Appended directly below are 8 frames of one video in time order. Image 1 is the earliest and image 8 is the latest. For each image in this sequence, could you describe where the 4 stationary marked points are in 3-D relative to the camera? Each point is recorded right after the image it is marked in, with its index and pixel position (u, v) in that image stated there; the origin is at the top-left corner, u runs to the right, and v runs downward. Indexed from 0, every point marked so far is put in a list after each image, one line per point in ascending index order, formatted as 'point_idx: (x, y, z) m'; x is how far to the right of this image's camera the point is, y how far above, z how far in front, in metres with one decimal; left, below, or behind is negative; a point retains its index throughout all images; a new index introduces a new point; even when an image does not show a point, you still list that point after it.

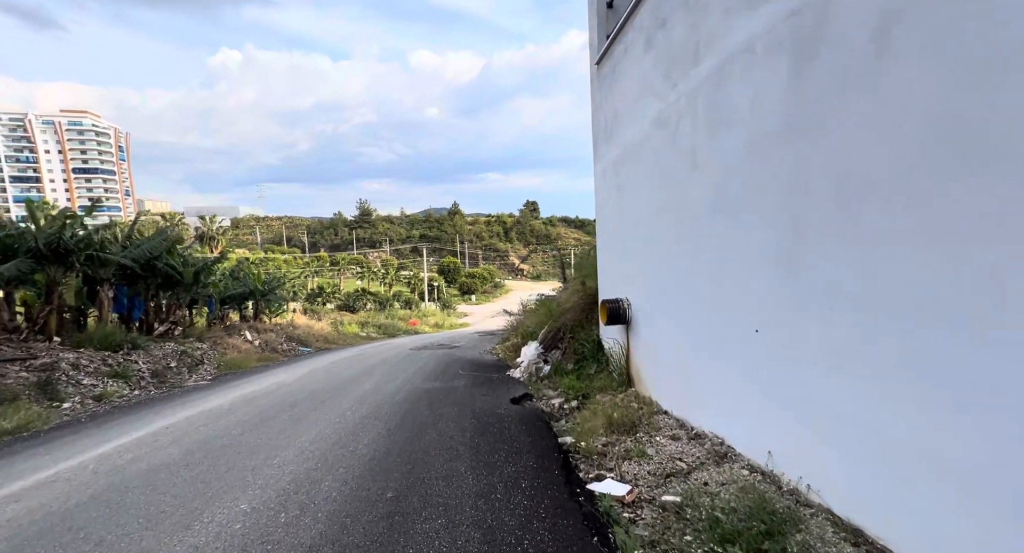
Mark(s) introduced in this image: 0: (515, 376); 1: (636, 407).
0: (+0.1, -1.5, +7.8) m
1: (+1.1, -1.2, +4.7) m
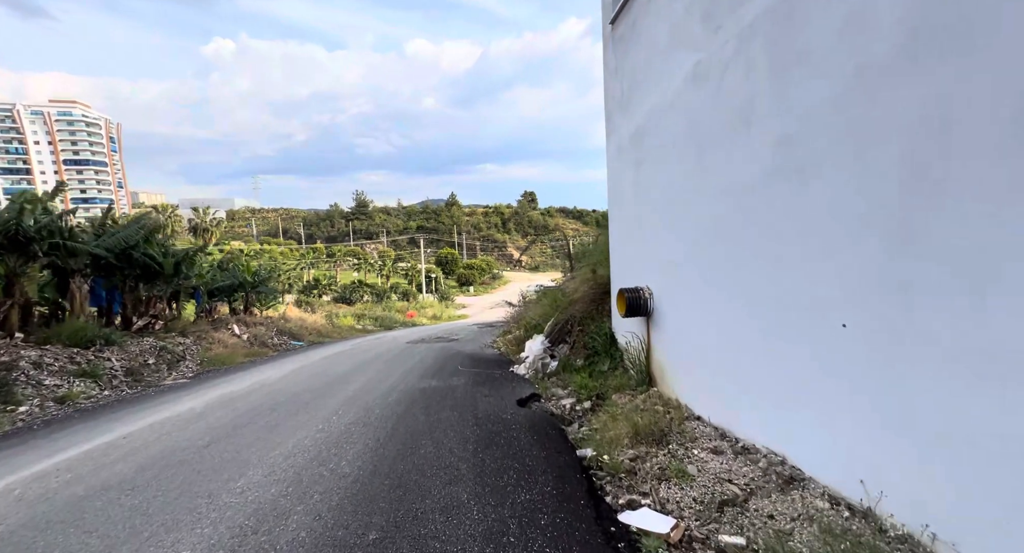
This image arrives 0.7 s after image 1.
0: (+0.1, -1.3, +7.2) m
1: (+1.2, -1.0, +4.0) m
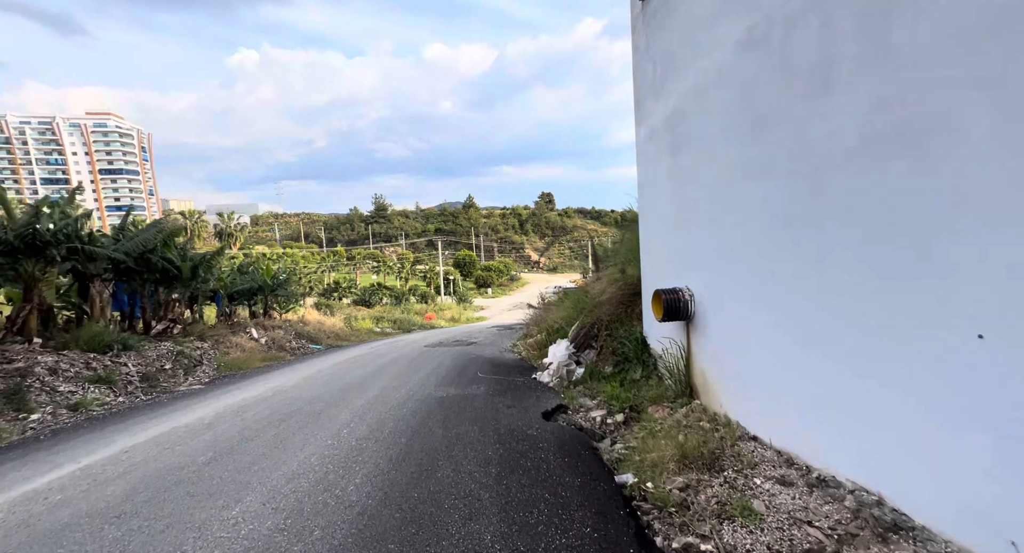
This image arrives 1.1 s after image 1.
0: (+0.4, -1.4, +6.8) m
1: (+1.4, -1.0, +3.6) m
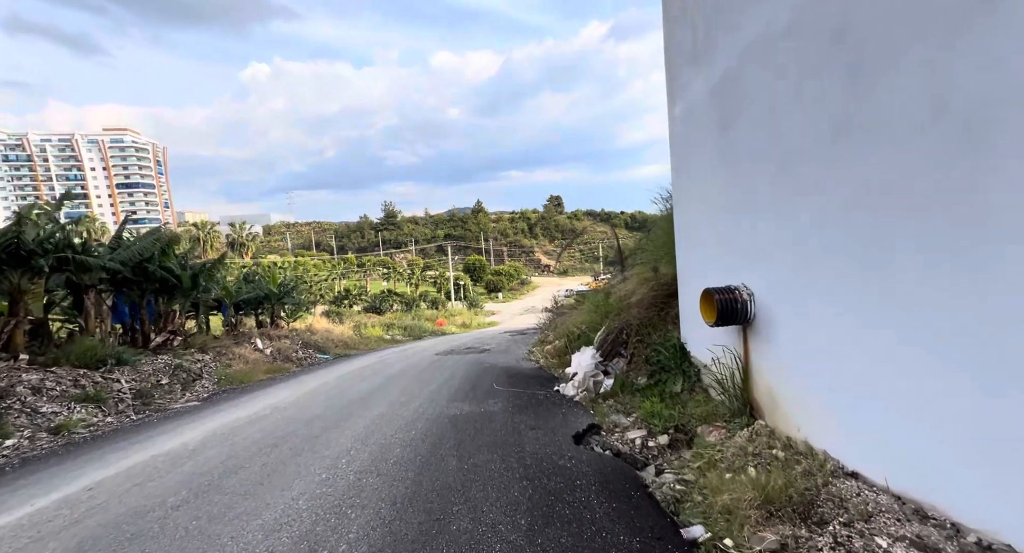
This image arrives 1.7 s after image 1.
0: (+0.6, -1.4, +6.1) m
1: (+1.5, -1.0, +2.9) m
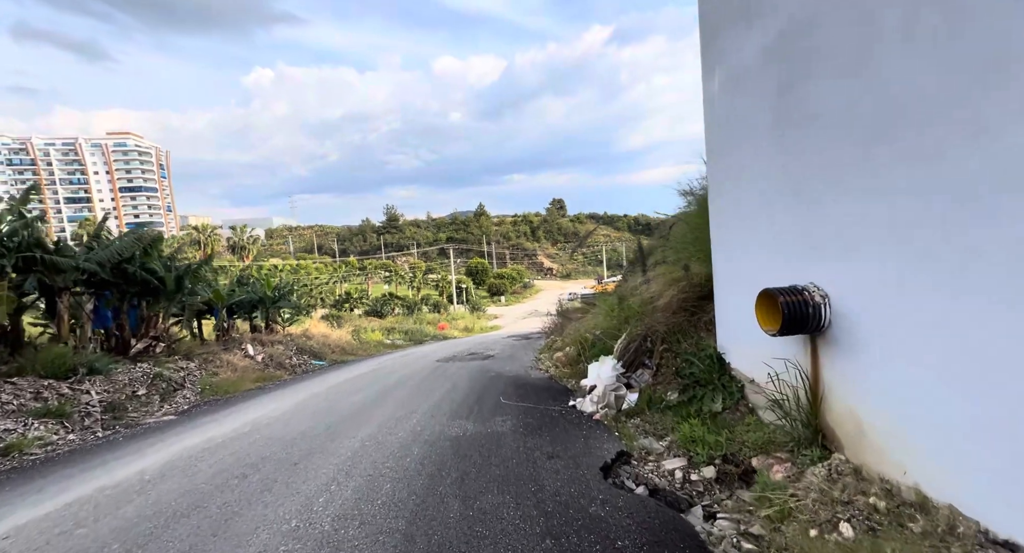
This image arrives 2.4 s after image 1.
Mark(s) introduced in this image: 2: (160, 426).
0: (+0.7, -1.4, +5.3) m
1: (+1.6, -1.0, +2.1) m
2: (-4.4, -1.9, +6.6) m
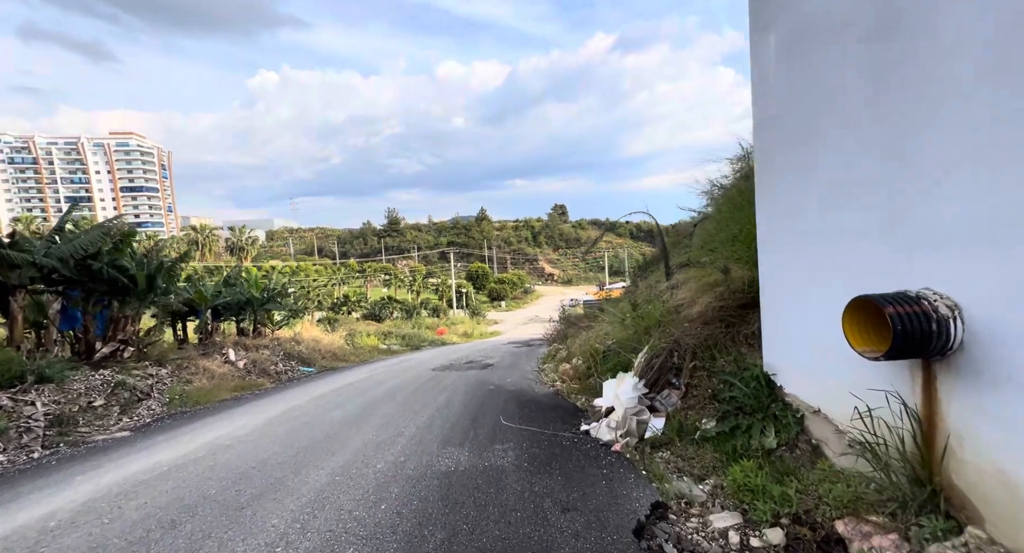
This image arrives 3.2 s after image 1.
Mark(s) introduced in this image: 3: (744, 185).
0: (+0.8, -1.4, +4.5) m
1: (+1.6, -1.0, +1.3) m
2: (-4.4, -1.8, +5.7) m
3: (+2.7, +1.1, +6.2) m
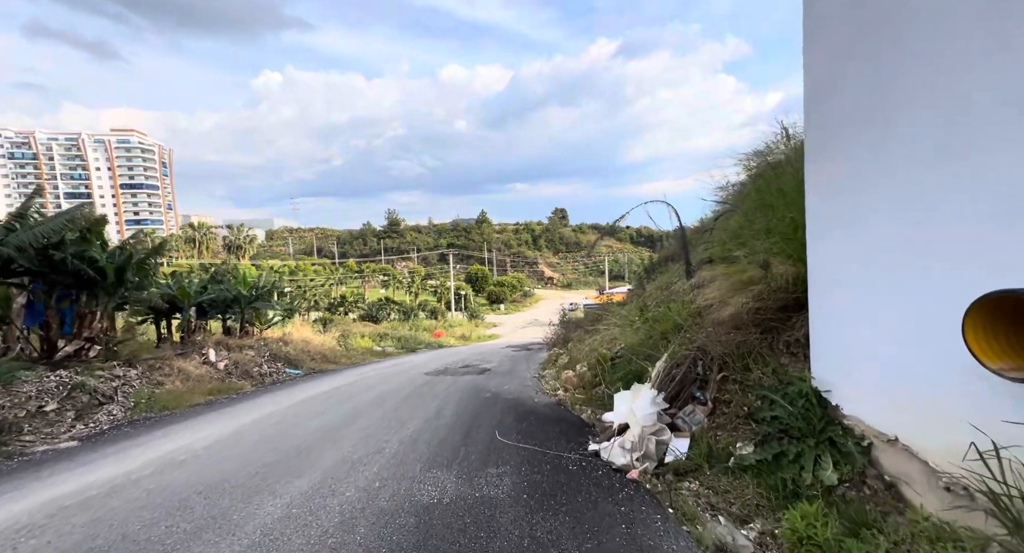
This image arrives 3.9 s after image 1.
0: (+0.7, -1.3, +3.8) m
1: (+1.6, -0.9, +0.6) m
2: (-4.4, -1.7, +5.0) m
3: (+2.8, +1.1, +5.5) m
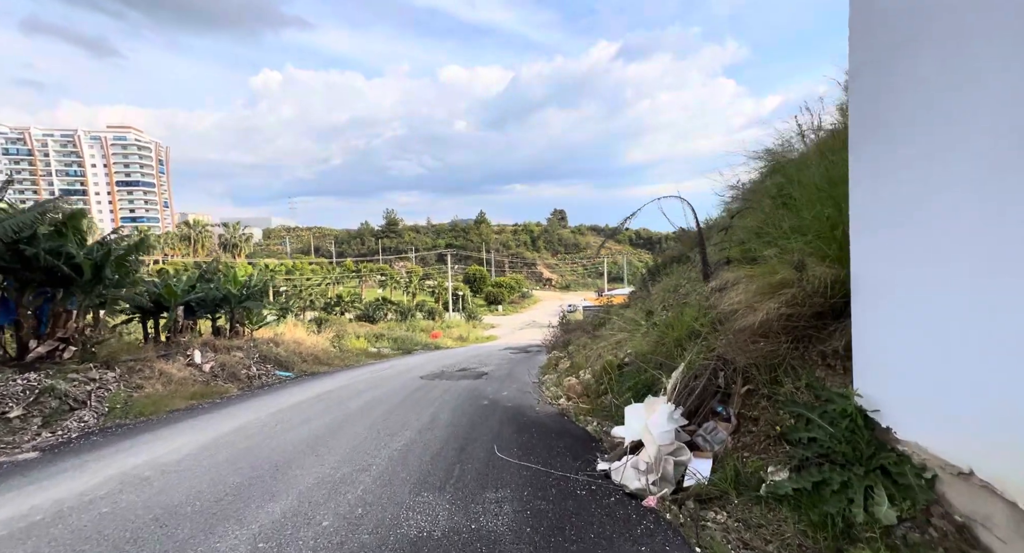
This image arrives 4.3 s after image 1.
0: (+0.7, -1.4, +3.4) m
1: (+1.6, -1.0, +0.2) m
2: (-4.4, -1.7, +4.6) m
3: (+2.8, +1.1, +5.1) m
